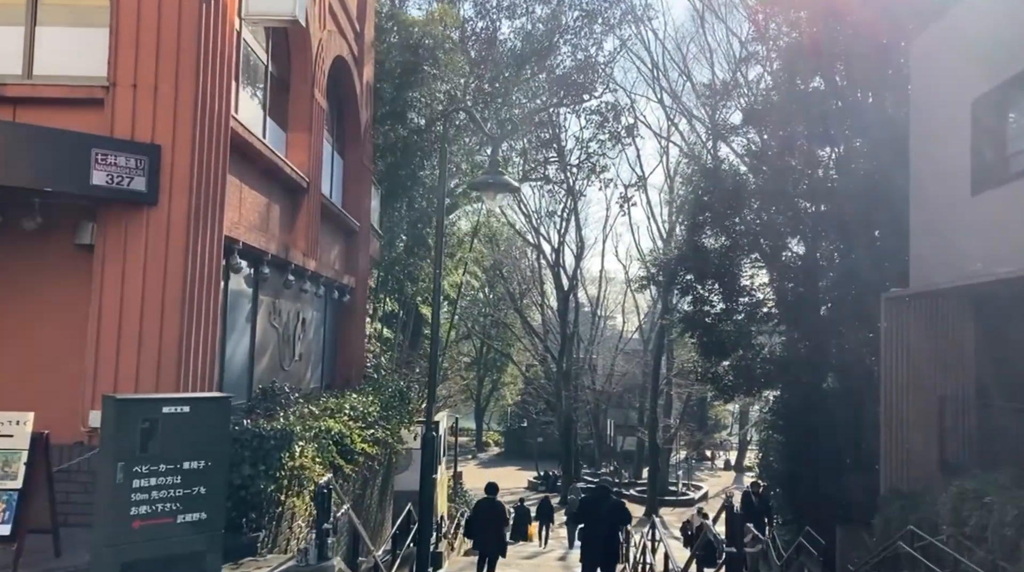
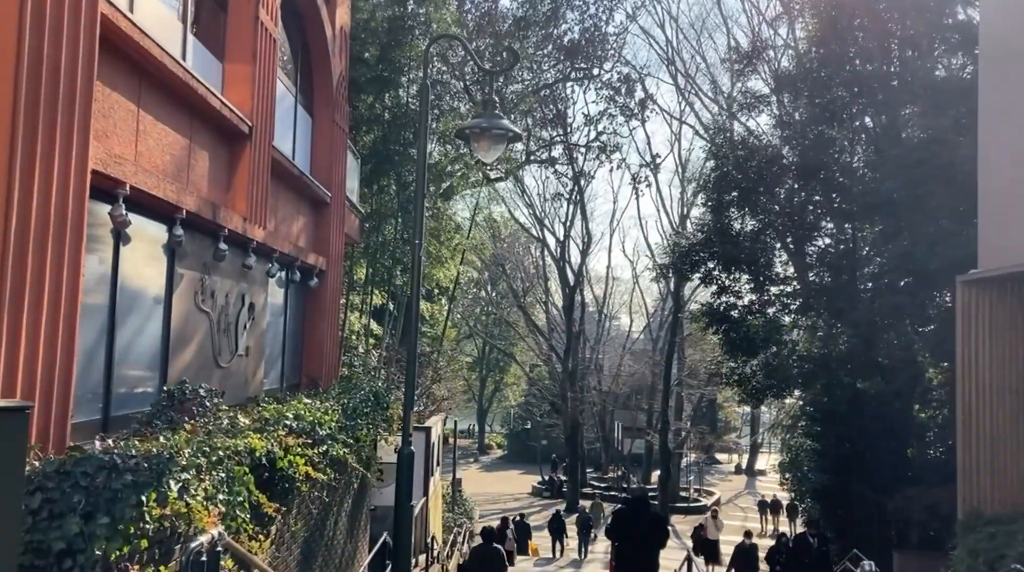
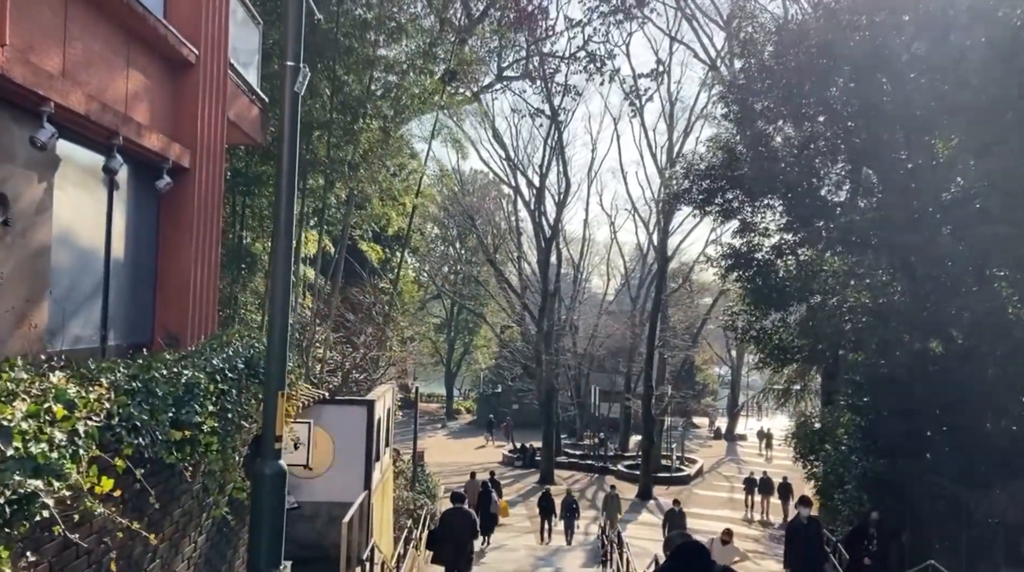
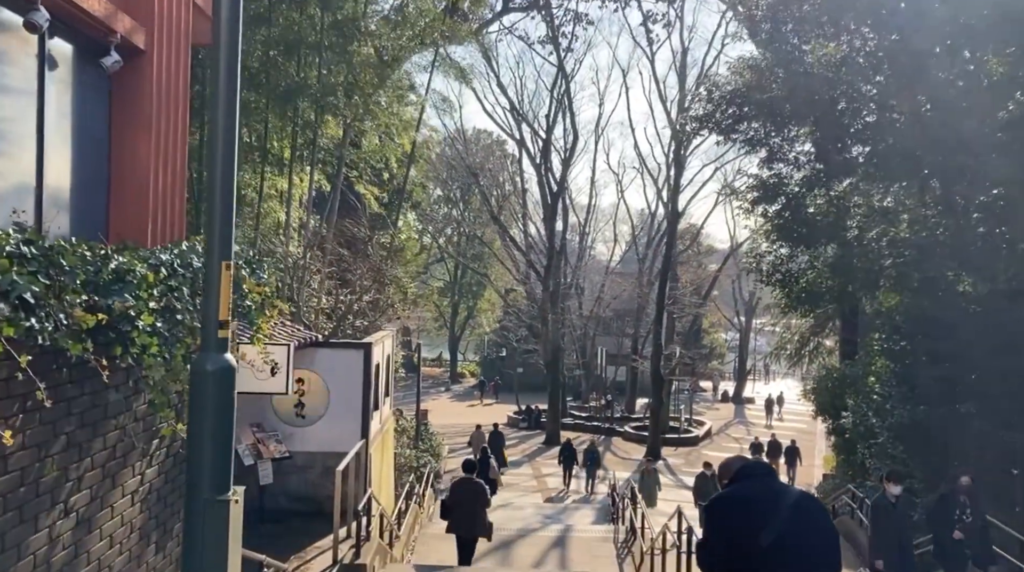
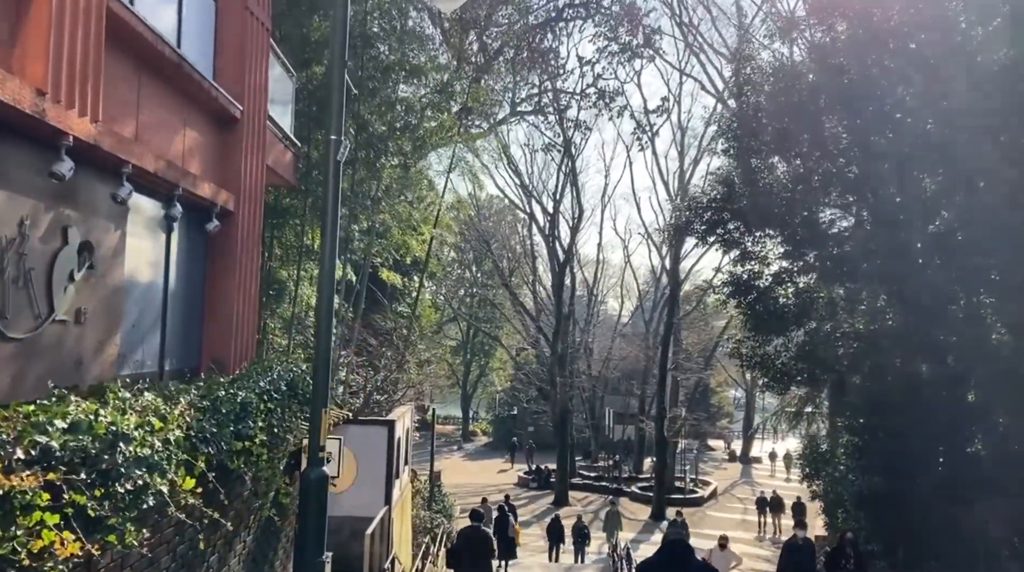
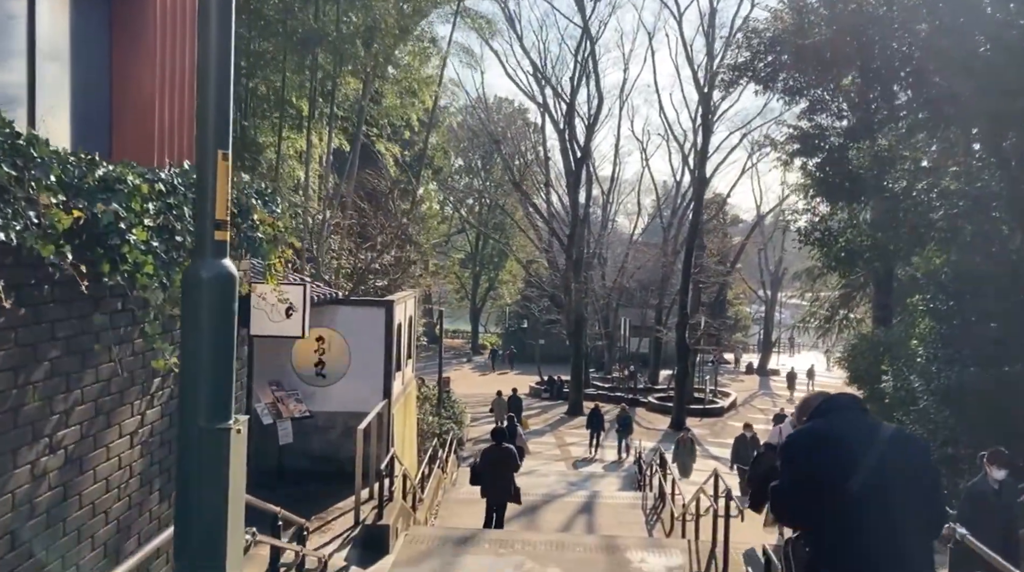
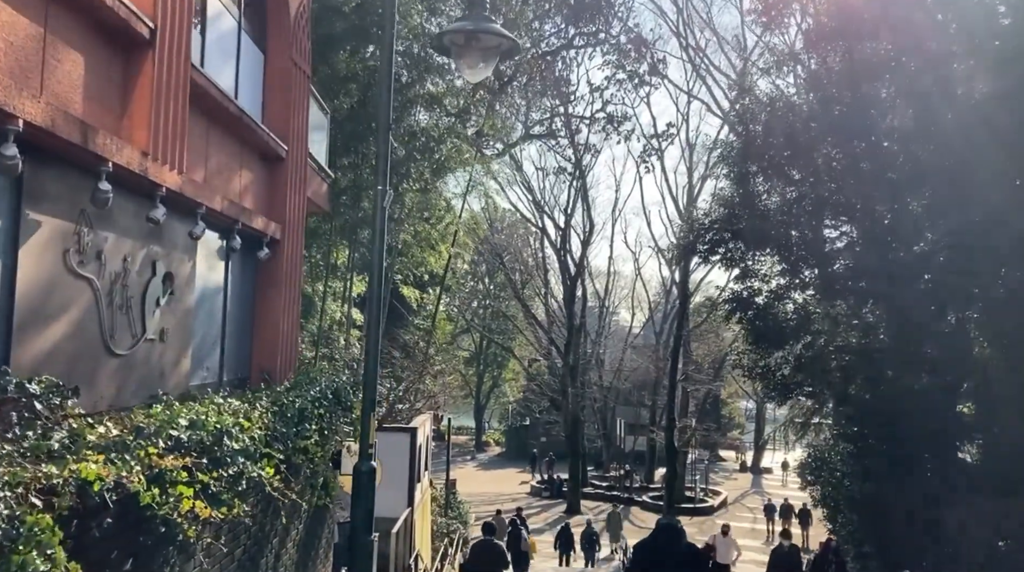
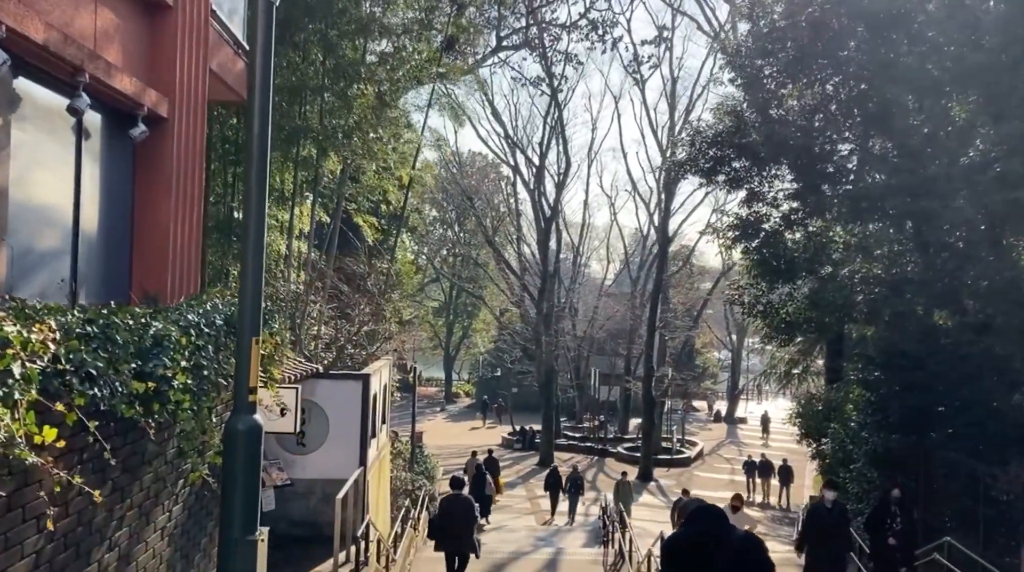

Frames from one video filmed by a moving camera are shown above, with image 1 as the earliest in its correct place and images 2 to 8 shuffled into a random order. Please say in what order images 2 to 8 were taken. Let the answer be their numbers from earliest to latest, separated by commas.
2, 7, 5, 3, 8, 4, 6
